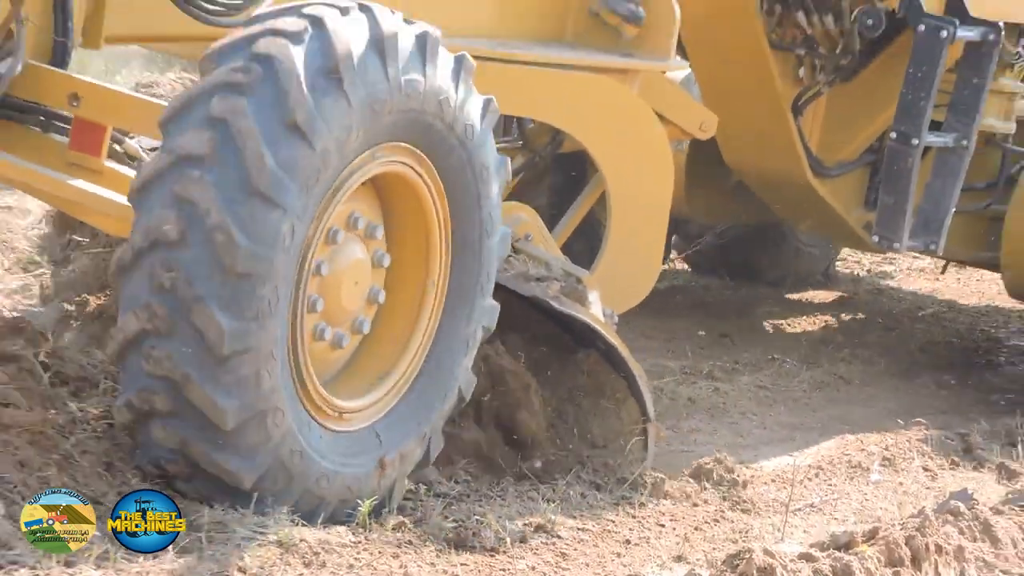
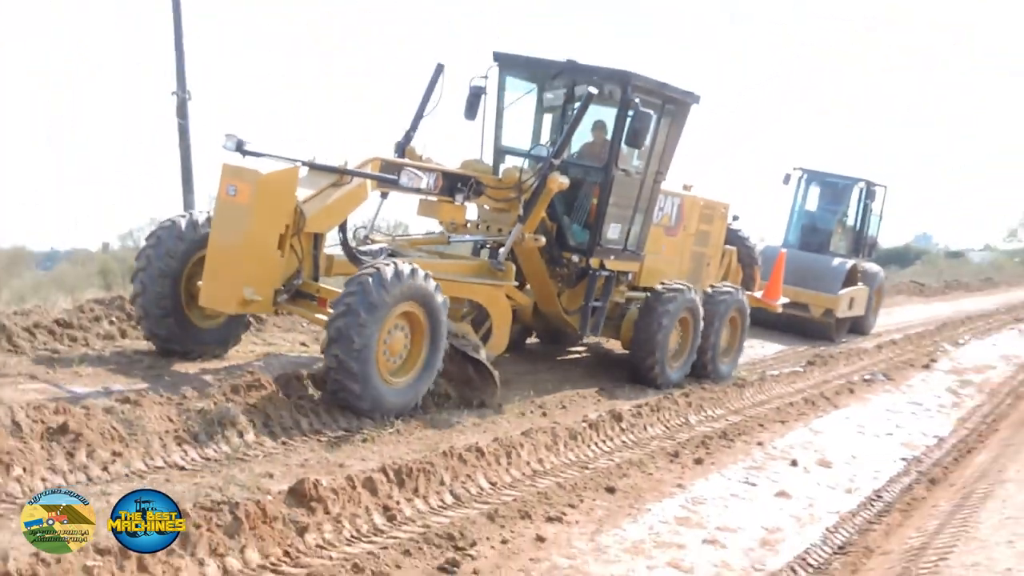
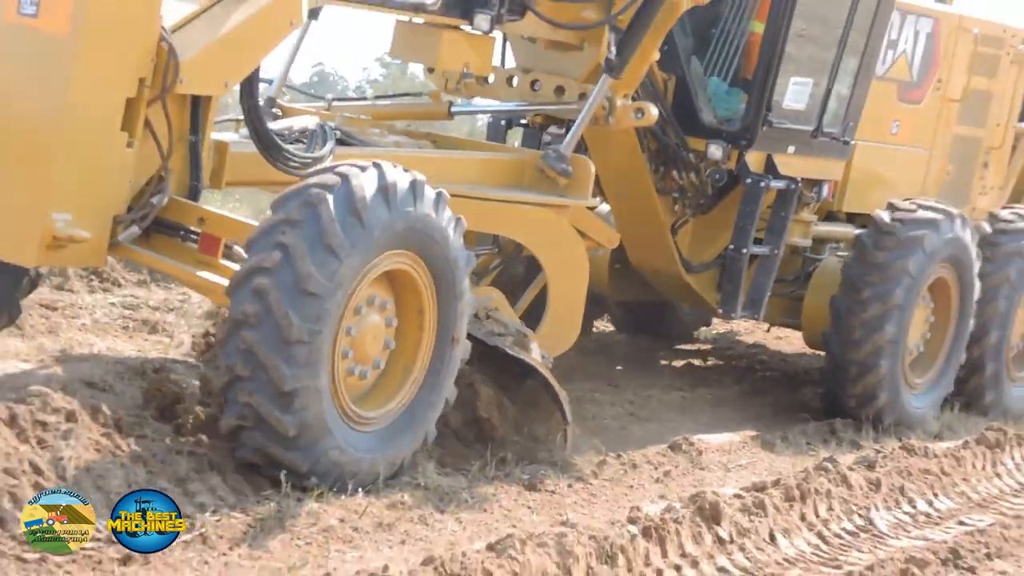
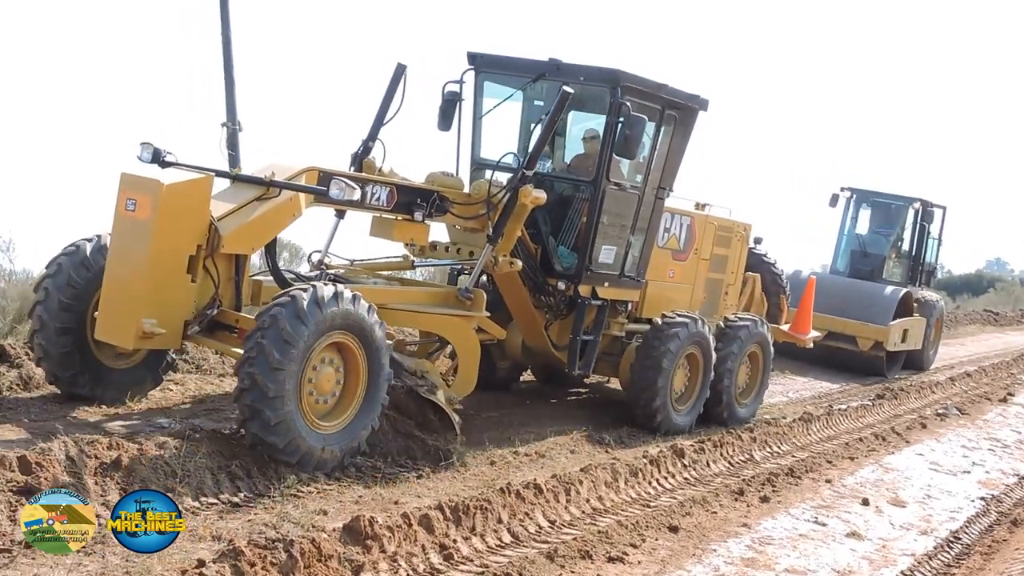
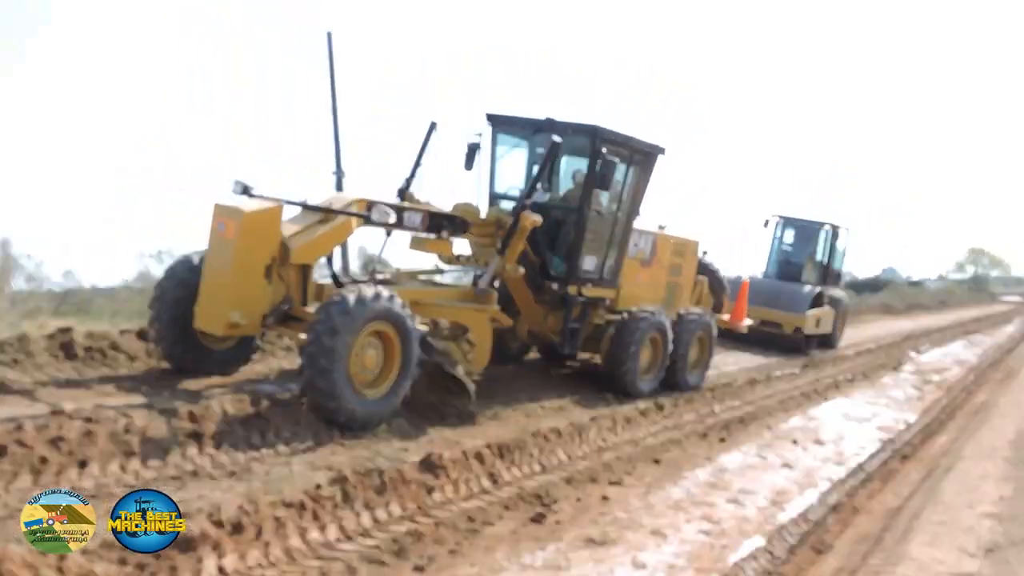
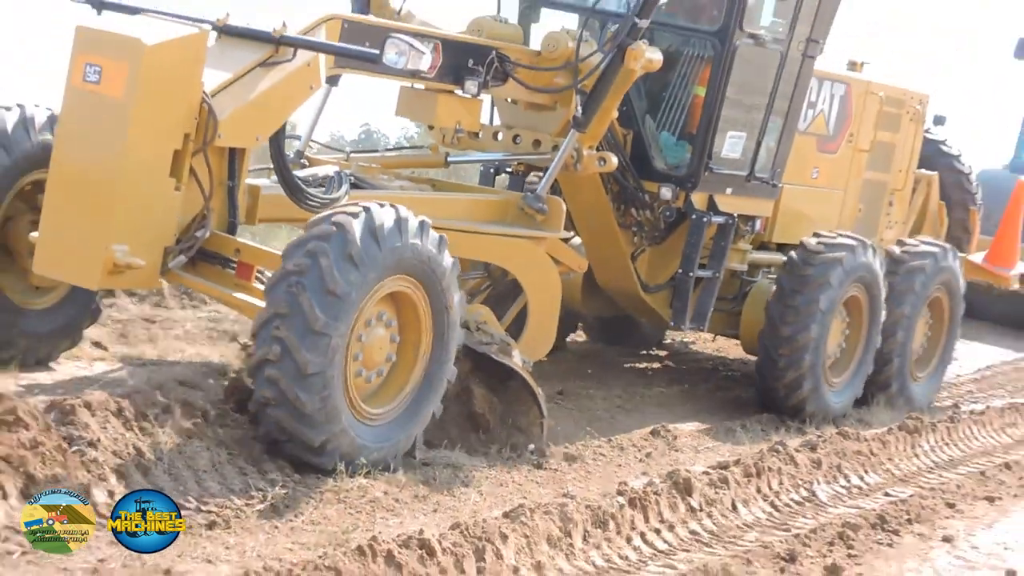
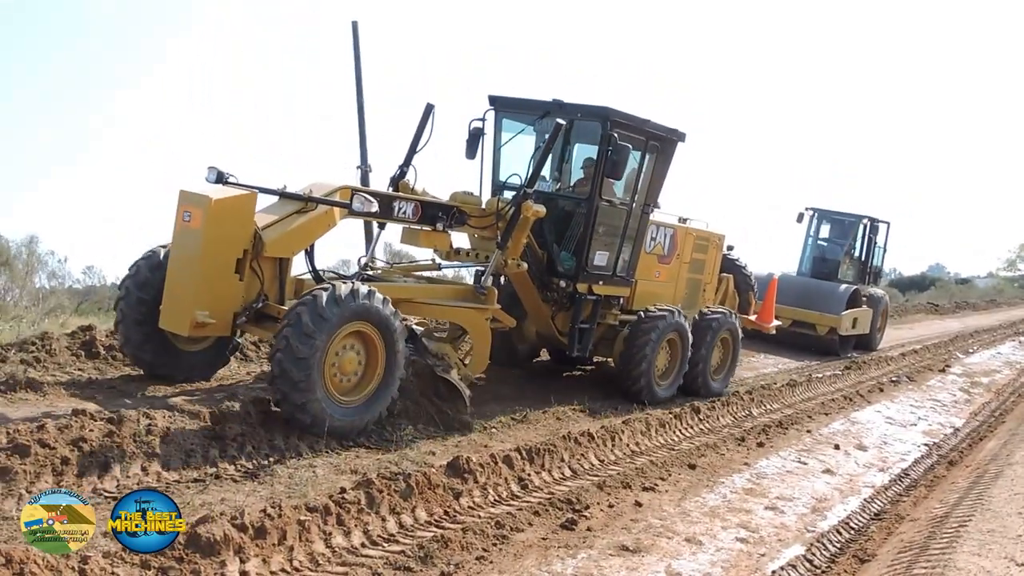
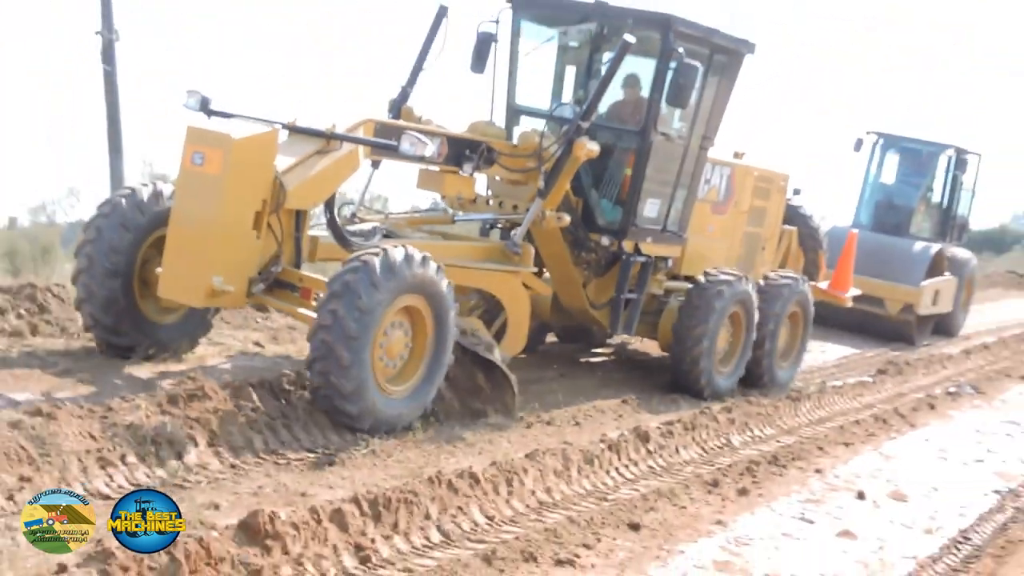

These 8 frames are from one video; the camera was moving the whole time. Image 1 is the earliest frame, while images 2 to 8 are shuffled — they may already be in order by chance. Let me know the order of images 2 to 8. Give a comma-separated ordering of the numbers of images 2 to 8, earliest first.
3, 6, 8, 2, 4, 5, 7
